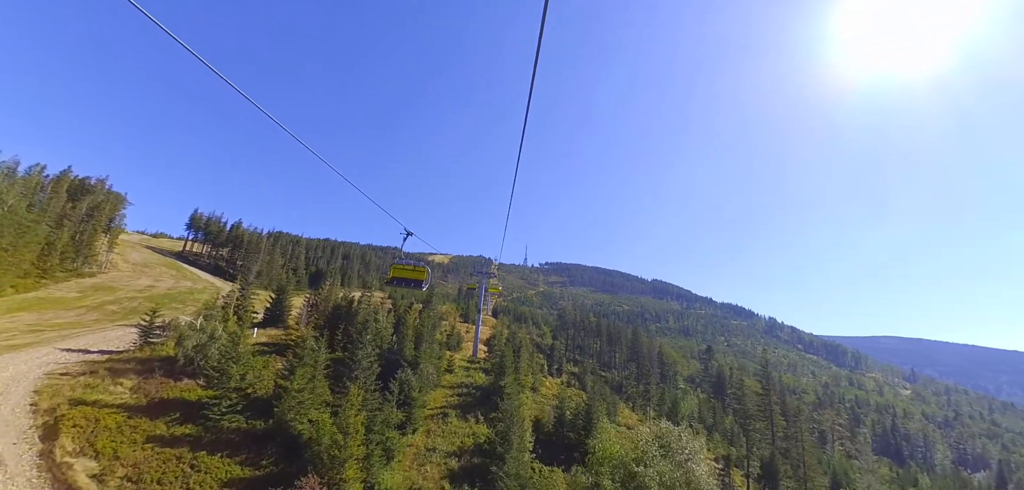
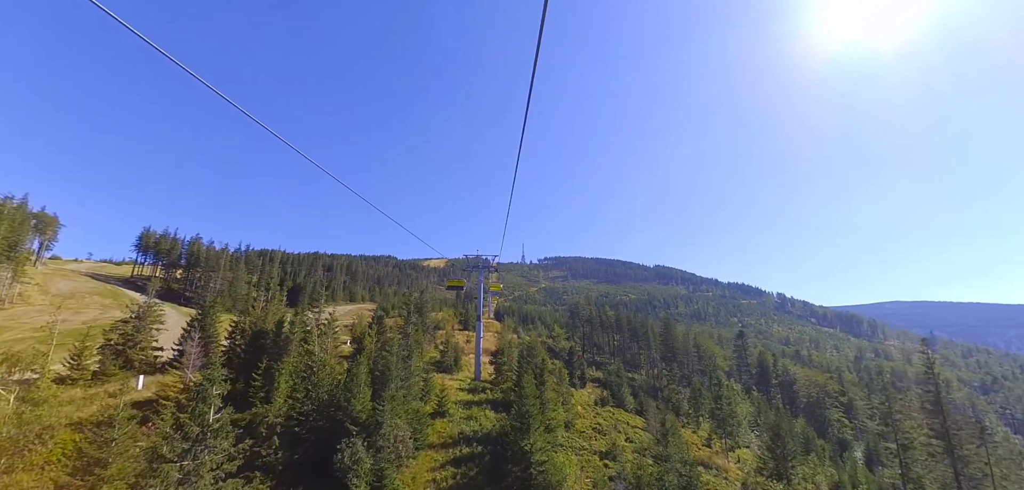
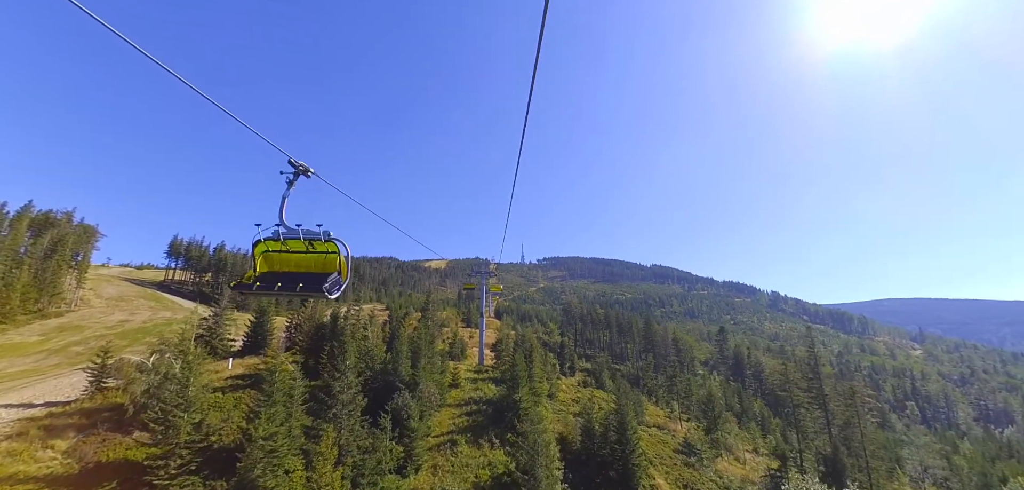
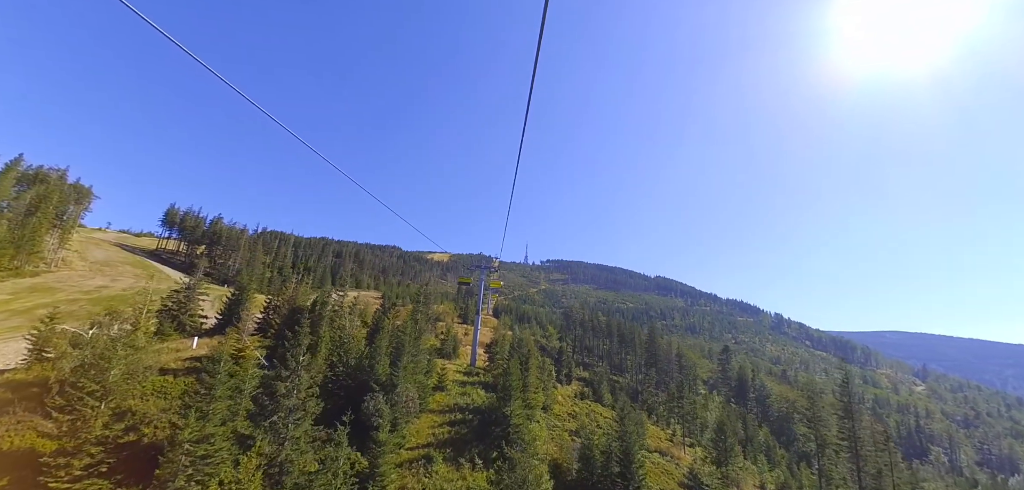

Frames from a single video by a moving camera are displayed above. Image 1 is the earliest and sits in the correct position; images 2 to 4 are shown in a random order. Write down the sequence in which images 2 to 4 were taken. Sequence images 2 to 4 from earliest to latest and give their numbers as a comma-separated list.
3, 4, 2
